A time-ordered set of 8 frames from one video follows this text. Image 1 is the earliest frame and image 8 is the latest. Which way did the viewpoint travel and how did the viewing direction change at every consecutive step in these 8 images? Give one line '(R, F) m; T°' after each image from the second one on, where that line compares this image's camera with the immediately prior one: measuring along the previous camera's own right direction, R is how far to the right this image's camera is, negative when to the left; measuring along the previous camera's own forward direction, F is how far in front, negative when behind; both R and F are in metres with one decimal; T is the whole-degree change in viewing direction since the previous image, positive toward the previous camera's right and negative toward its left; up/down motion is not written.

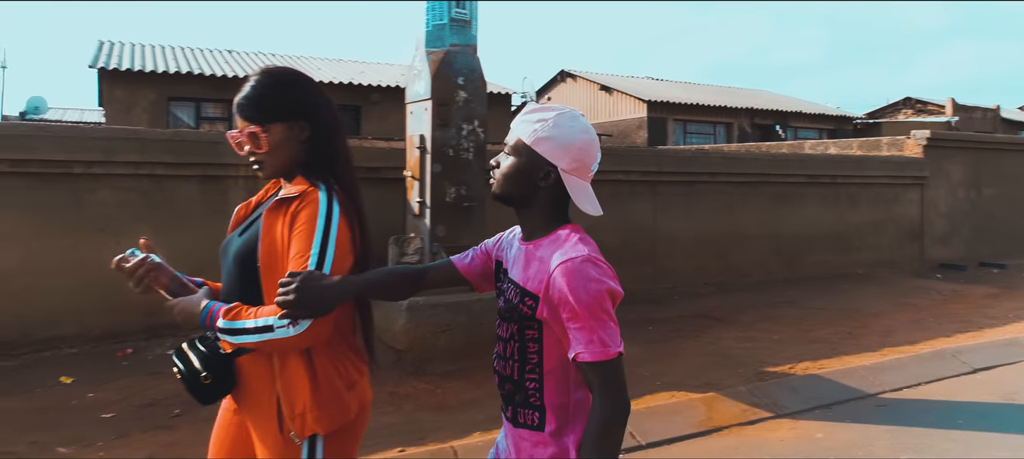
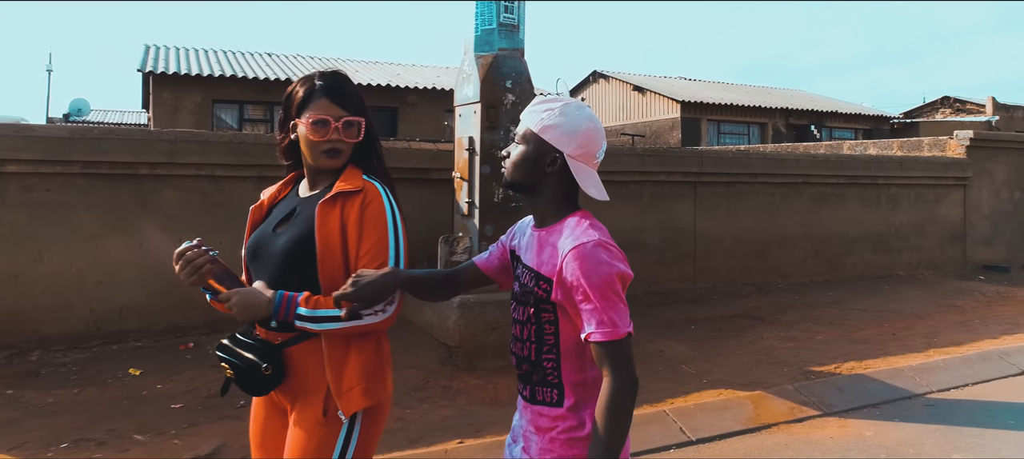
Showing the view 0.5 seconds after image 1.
(-0.2, -0.1) m; -2°
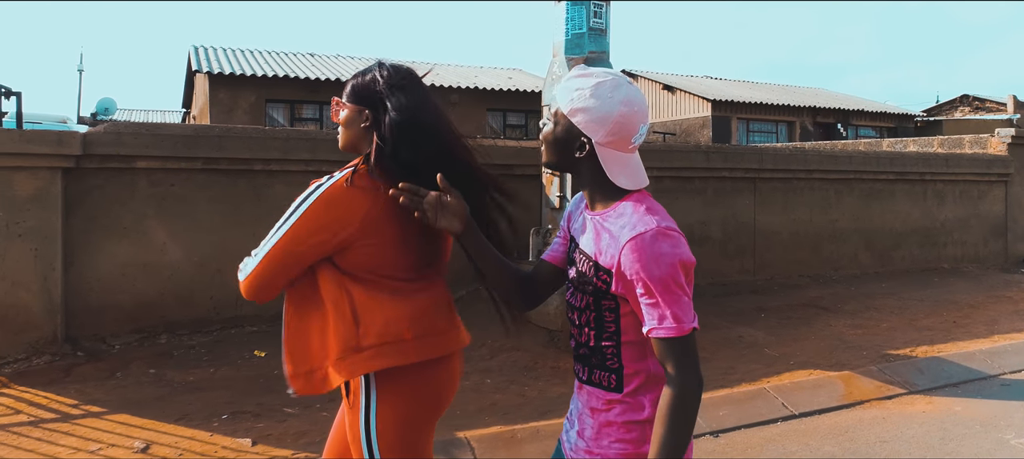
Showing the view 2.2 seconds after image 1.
(-0.7, -0.4) m; 0°
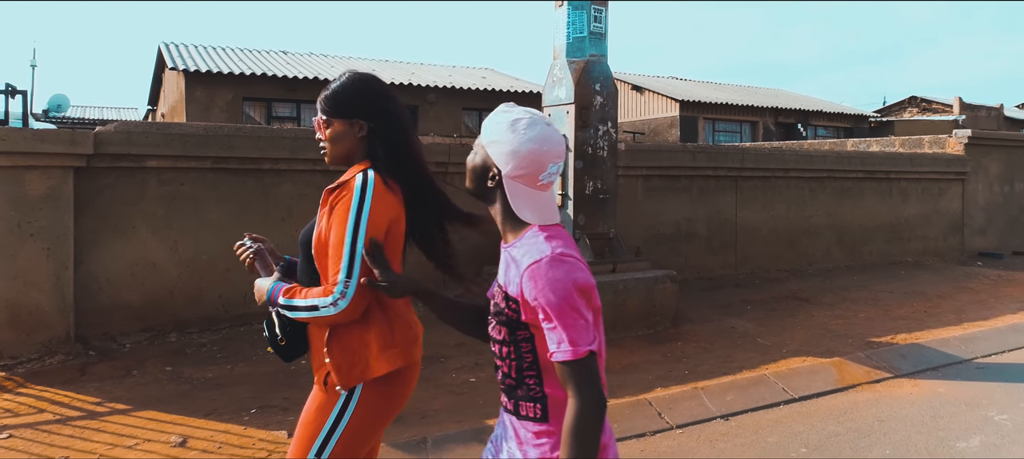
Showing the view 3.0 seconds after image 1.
(-0.4, -0.2) m; +3°
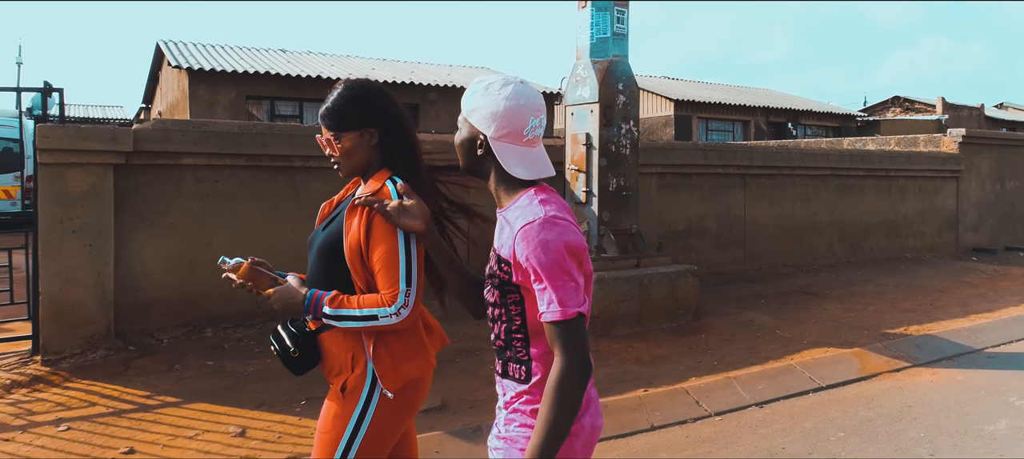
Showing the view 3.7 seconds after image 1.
(-0.4, -0.1) m; +2°
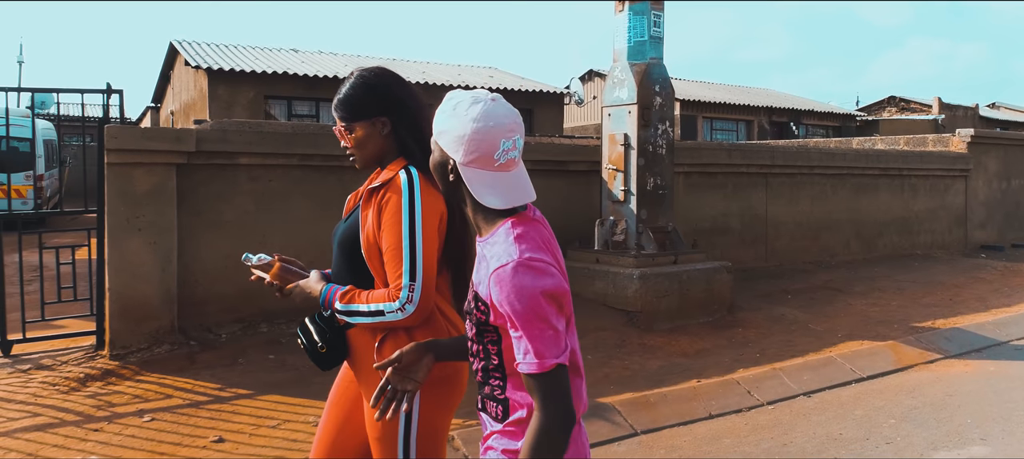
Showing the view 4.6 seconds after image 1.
(-0.5, -0.2) m; +1°
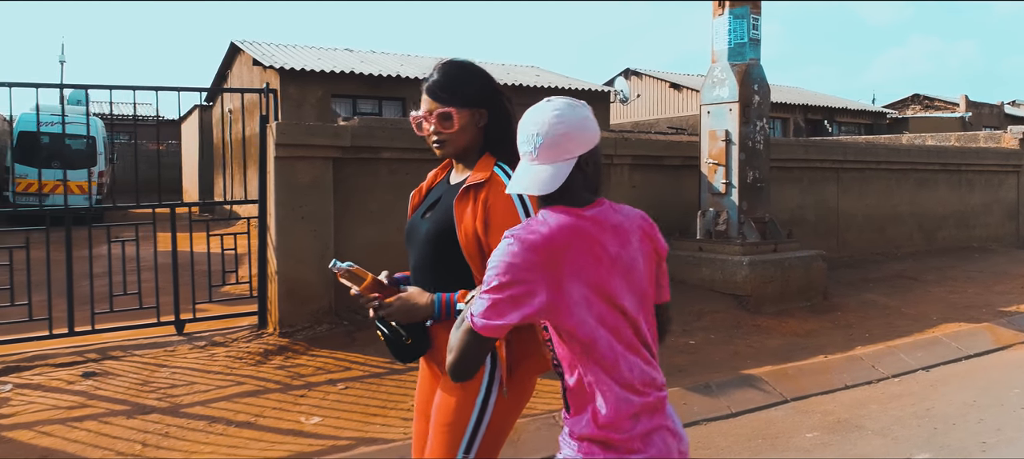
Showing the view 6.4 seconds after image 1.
(-1.1, -0.5) m; 0°
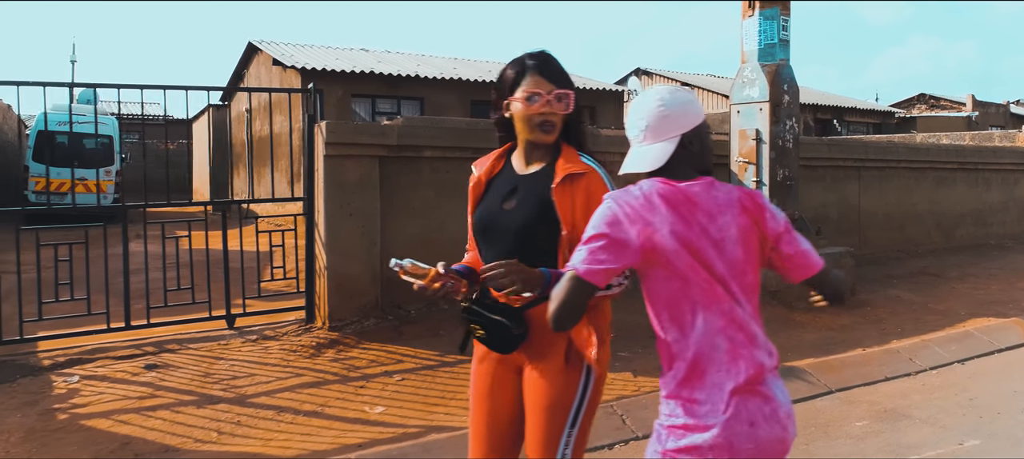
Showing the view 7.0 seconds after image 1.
(-0.4, -0.1) m; 0°
